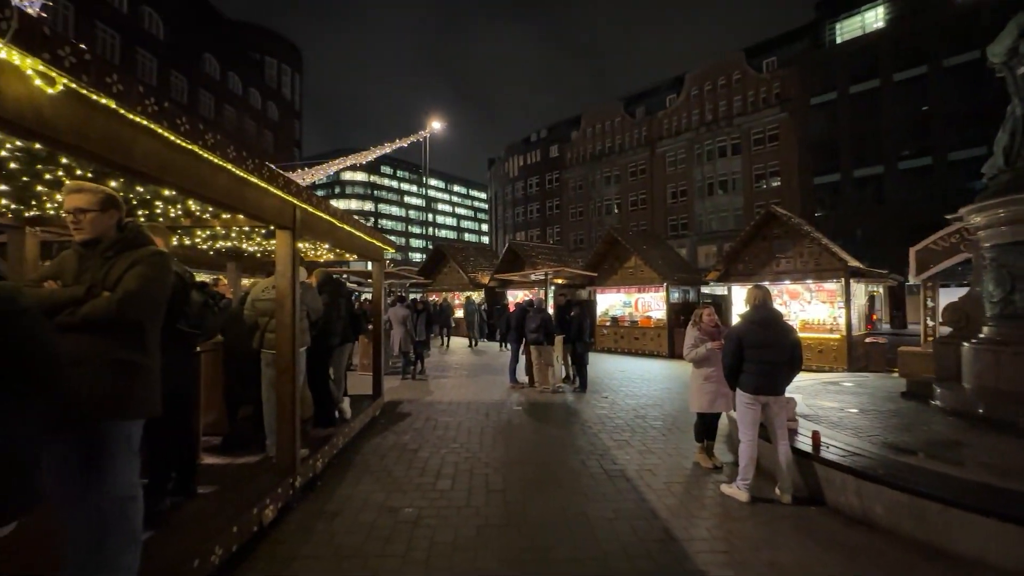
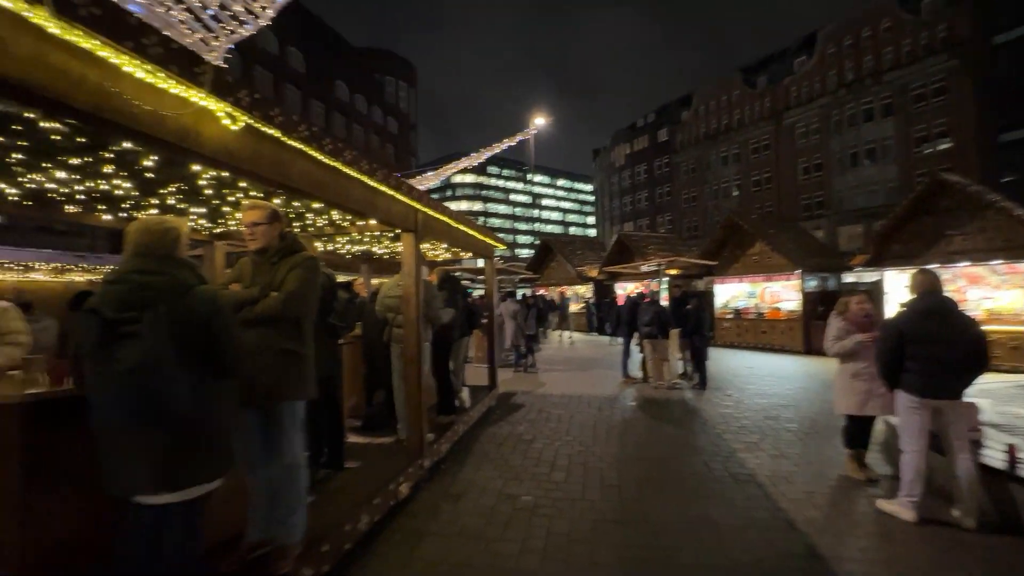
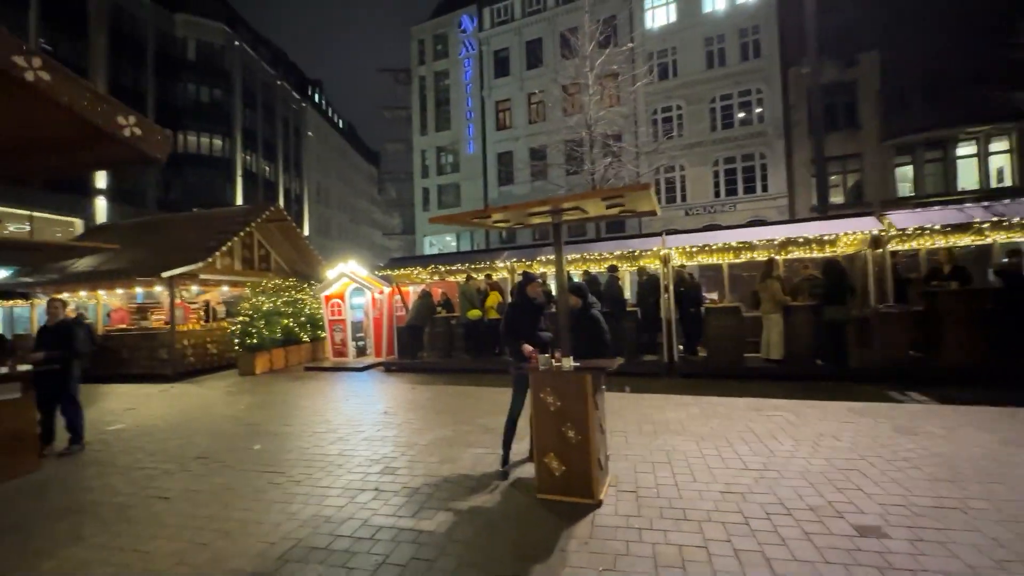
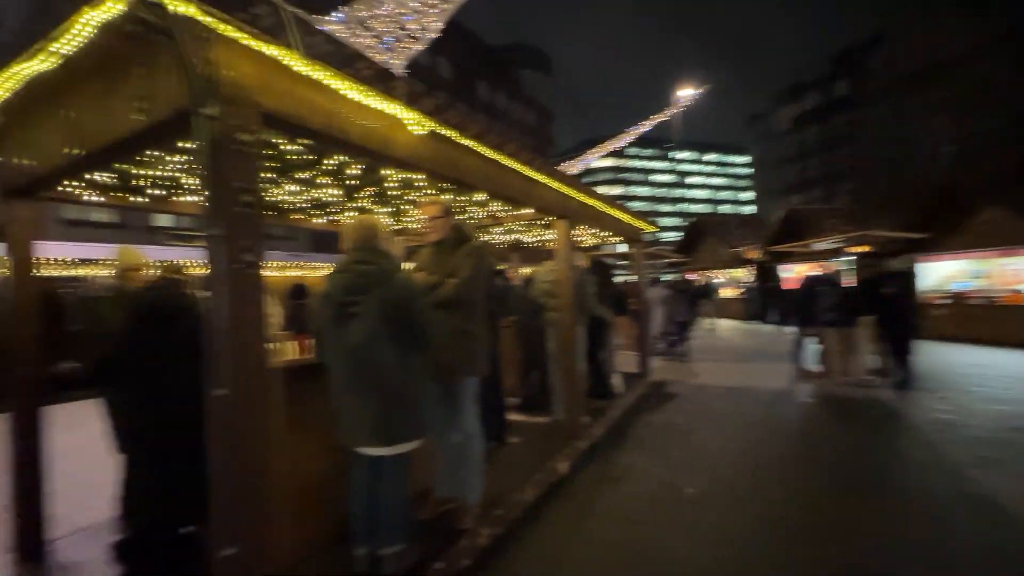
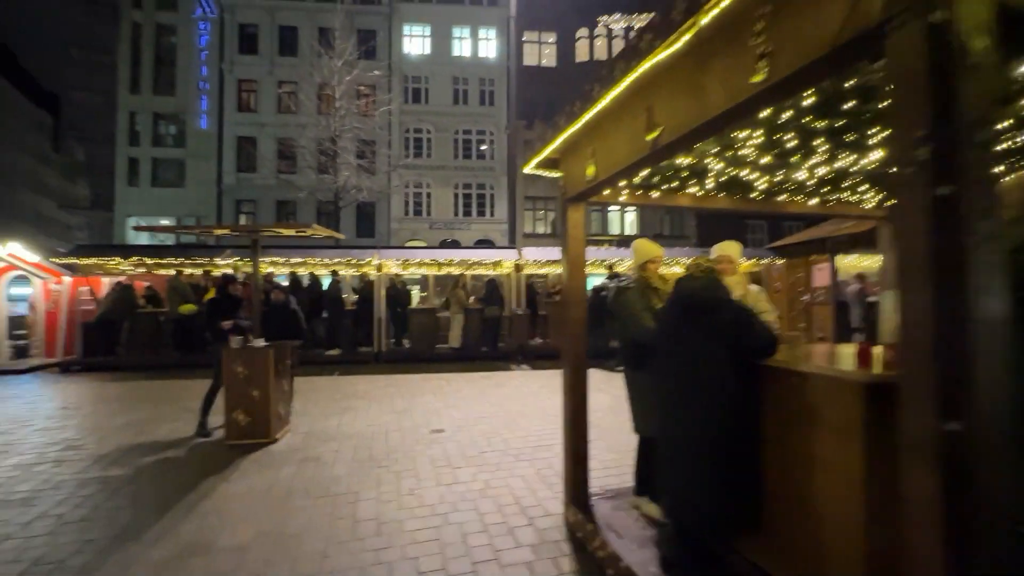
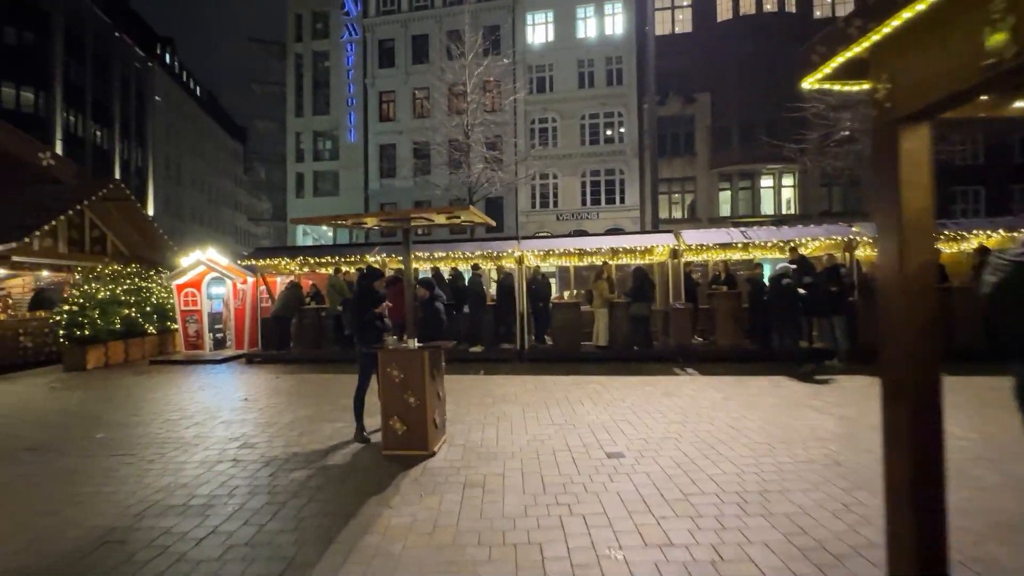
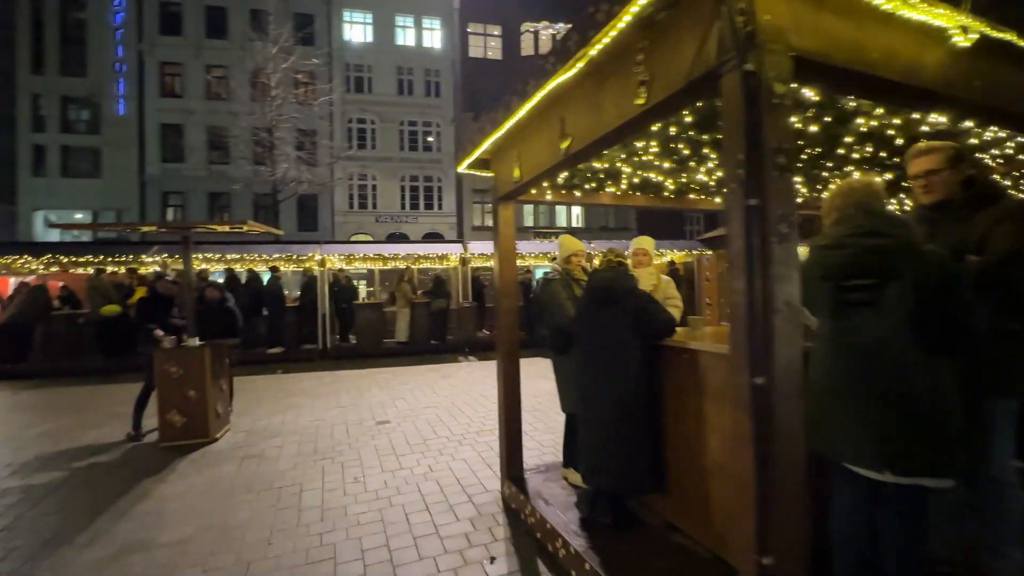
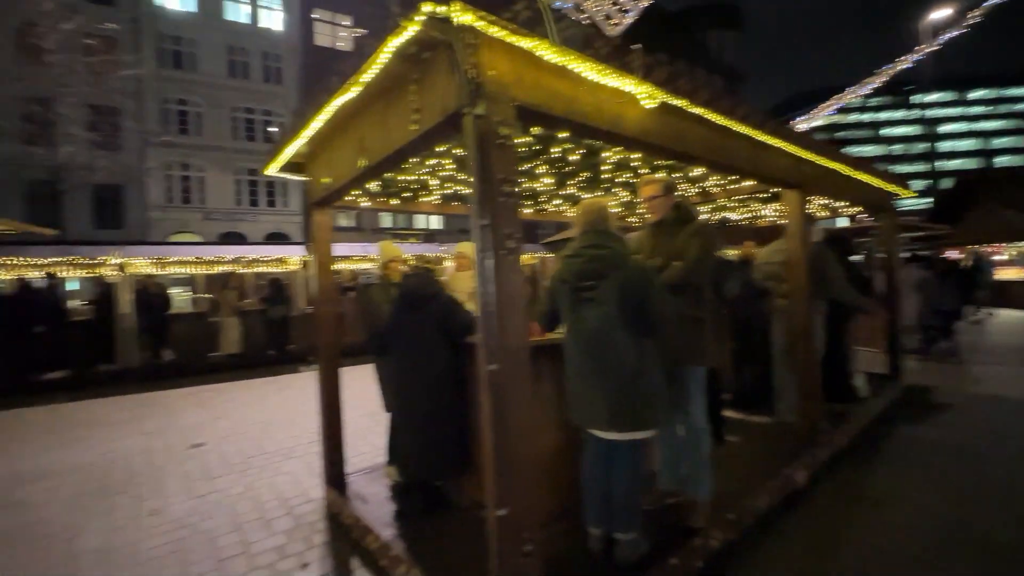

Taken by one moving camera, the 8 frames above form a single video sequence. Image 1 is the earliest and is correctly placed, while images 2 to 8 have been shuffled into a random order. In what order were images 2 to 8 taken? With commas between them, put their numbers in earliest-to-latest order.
2, 4, 8, 7, 5, 6, 3
